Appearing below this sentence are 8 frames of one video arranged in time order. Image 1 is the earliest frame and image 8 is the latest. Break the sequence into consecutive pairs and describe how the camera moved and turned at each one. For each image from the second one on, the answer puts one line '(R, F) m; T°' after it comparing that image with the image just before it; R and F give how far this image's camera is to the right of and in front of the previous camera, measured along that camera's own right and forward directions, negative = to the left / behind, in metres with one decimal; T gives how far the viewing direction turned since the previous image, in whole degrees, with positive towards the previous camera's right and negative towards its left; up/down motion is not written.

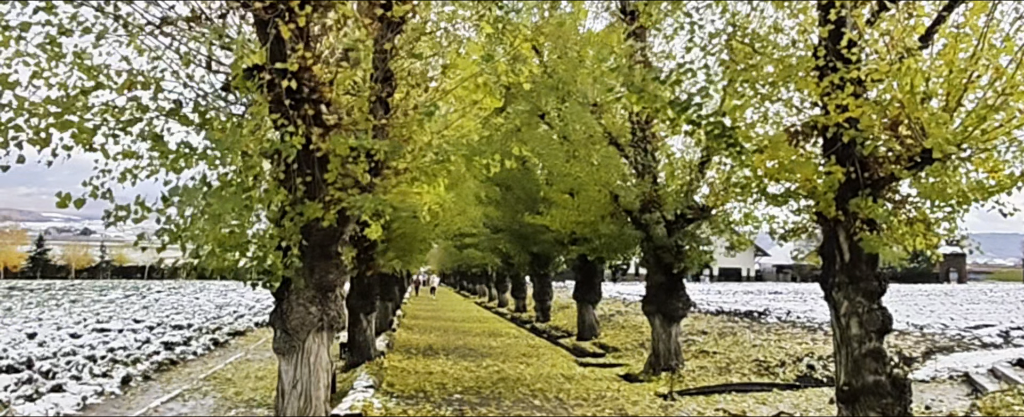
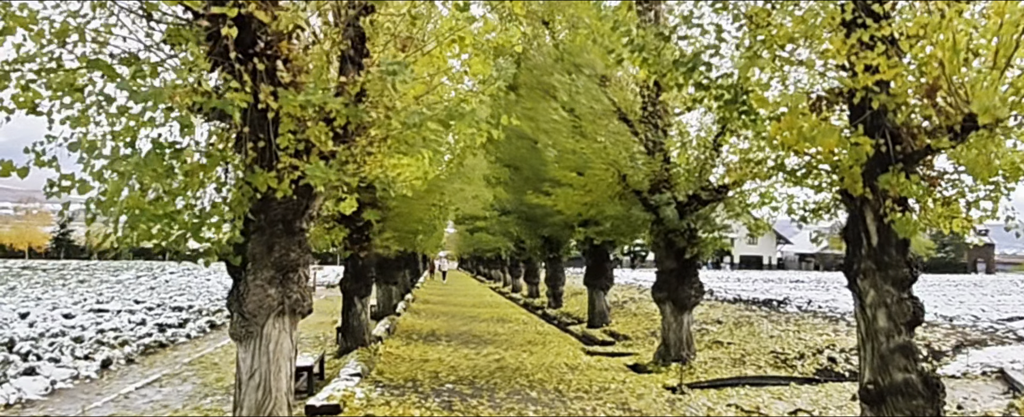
(+0.3, +0.8) m; -2°
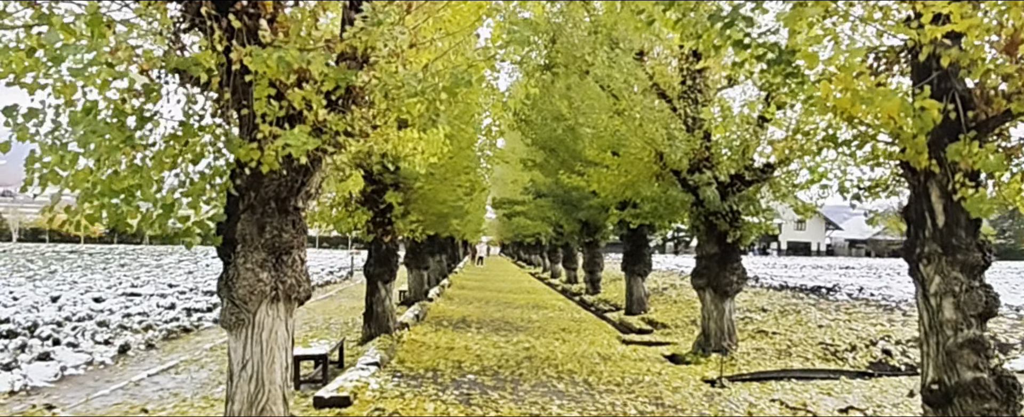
(+0.2, +0.7) m; -3°
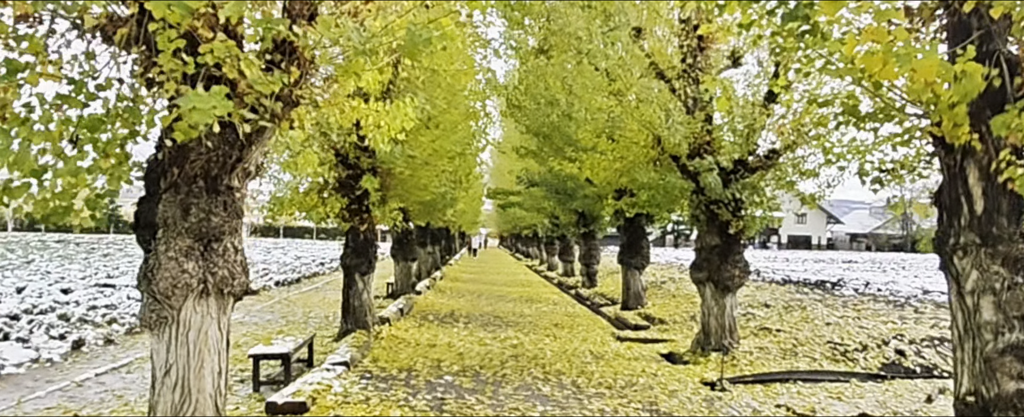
(+0.2, +0.9) m; 0°
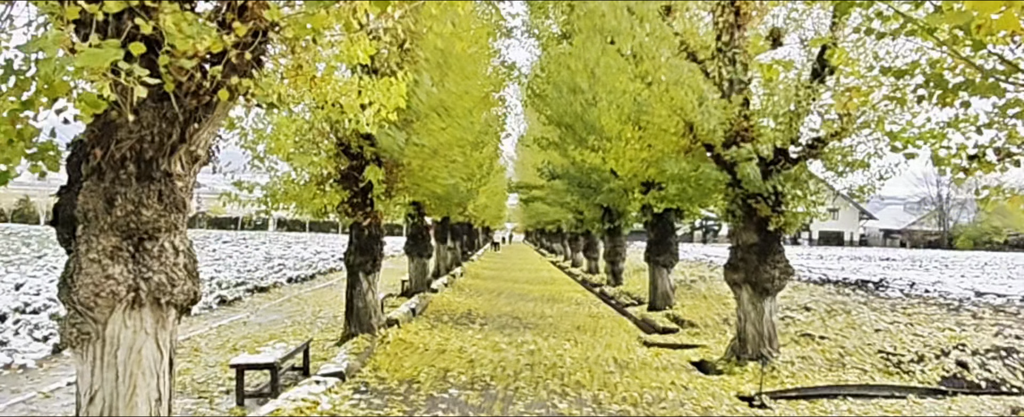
(+0.1, +1.1) m; -2°
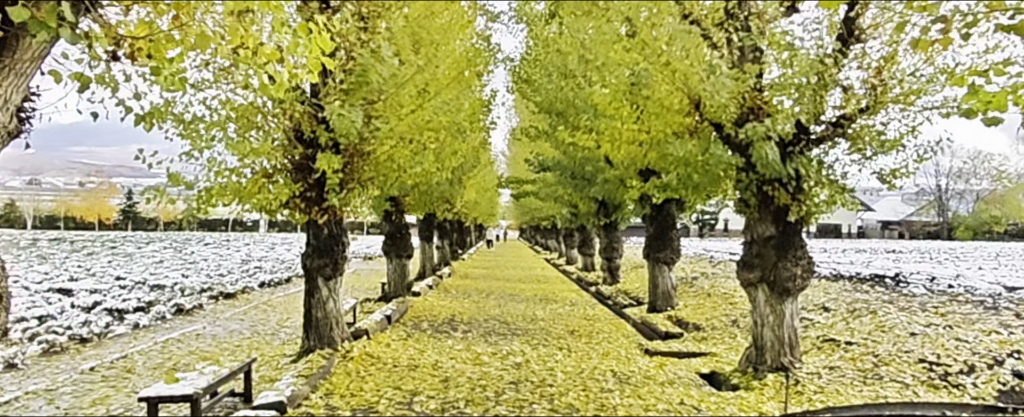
(+0.2, +1.6) m; 0°
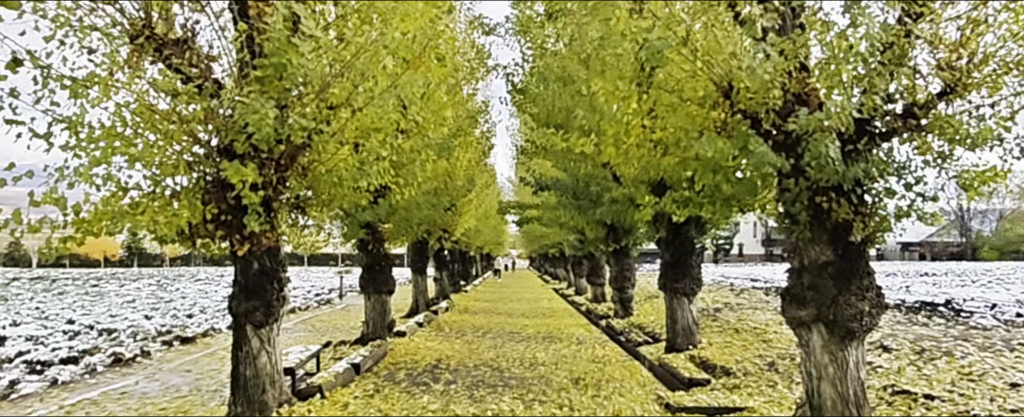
(+0.3, +2.2) m; -1°
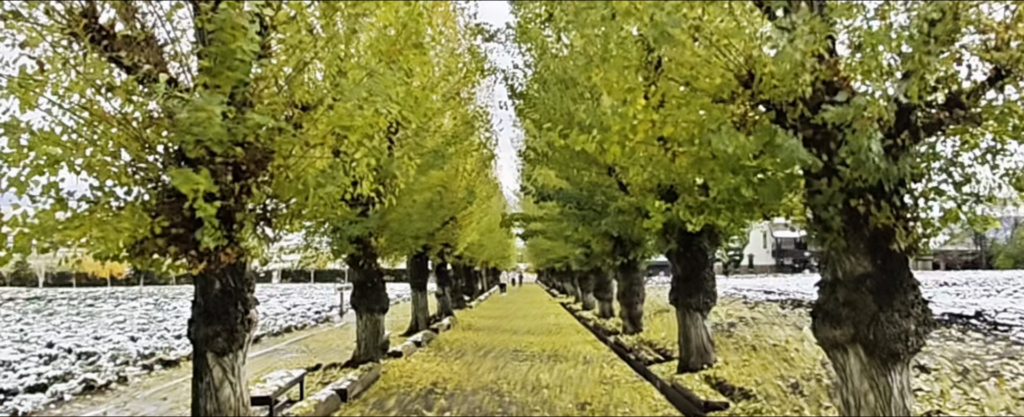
(+0.1, +0.9) m; -1°
